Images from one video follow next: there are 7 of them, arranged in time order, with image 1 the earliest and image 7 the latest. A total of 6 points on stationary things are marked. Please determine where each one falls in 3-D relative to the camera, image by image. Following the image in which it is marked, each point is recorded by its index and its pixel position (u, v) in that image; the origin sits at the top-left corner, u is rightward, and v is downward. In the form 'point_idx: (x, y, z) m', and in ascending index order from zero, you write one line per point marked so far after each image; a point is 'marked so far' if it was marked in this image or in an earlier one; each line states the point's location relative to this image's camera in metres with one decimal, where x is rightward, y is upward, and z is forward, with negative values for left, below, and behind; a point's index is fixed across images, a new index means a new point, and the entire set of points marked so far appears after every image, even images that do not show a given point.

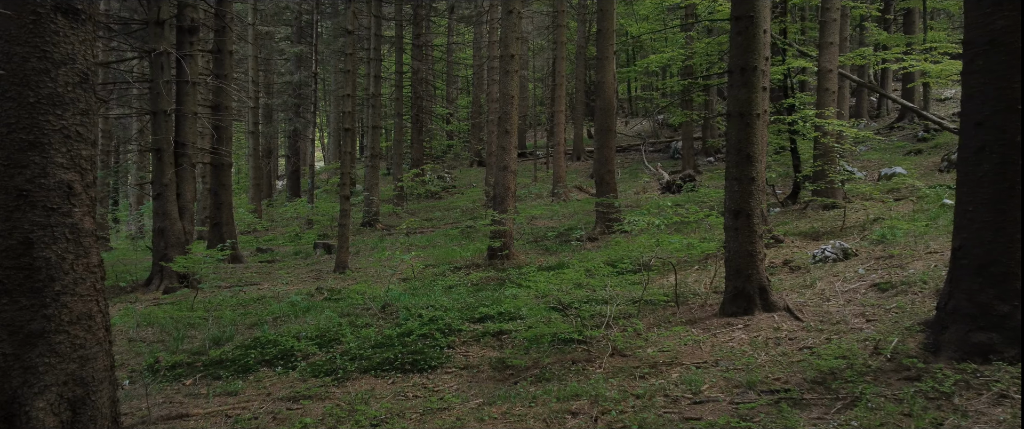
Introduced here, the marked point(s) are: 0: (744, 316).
0: (+2.0, -0.9, +5.4) m
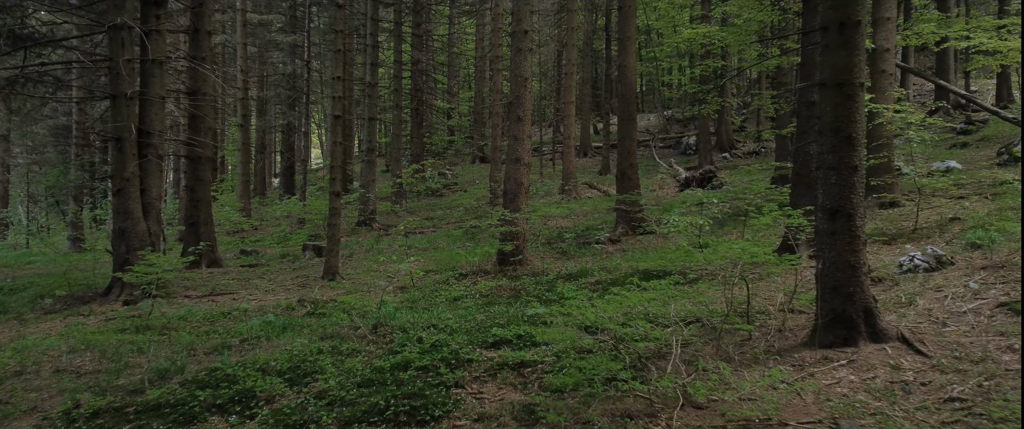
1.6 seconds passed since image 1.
0: (+2.2, -0.9, +4.1) m
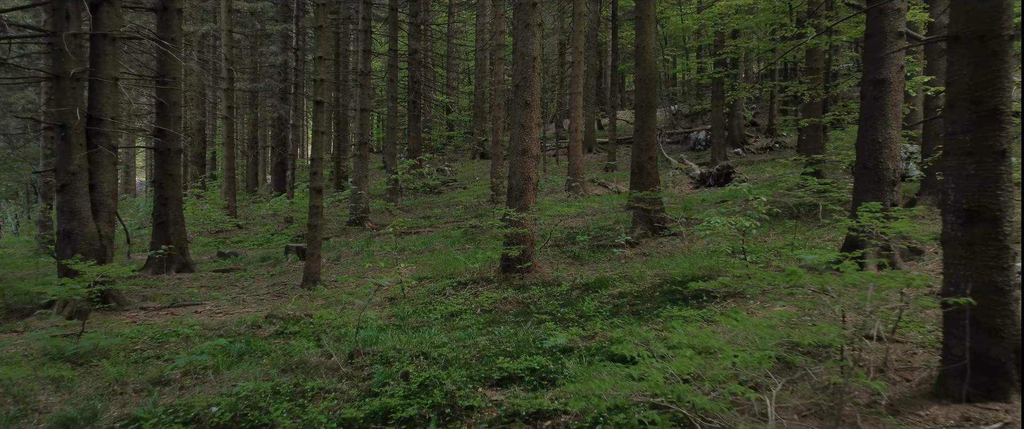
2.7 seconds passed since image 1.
0: (+2.3, -0.9, +3.0) m
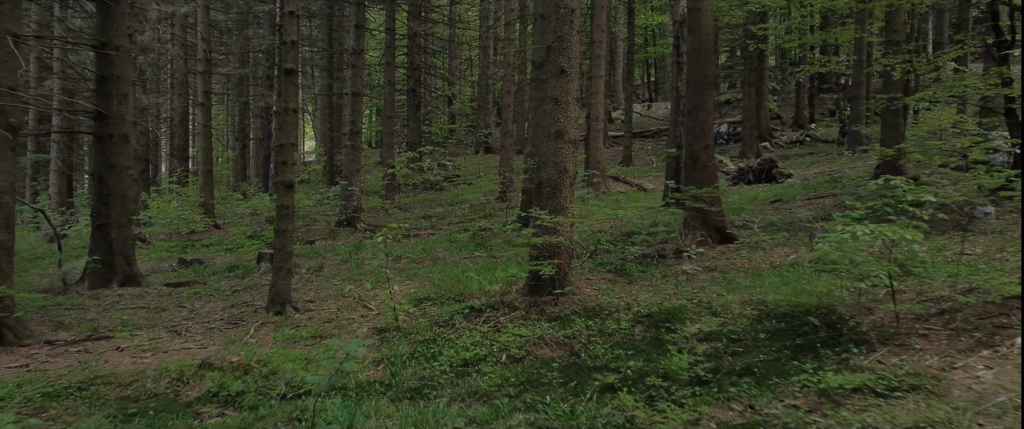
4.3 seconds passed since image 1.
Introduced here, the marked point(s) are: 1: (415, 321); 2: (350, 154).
0: (+2.6, -1.0, +1.1) m
1: (-0.9, -1.0, +5.6) m
2: (-3.4, +1.3, +12.9) m
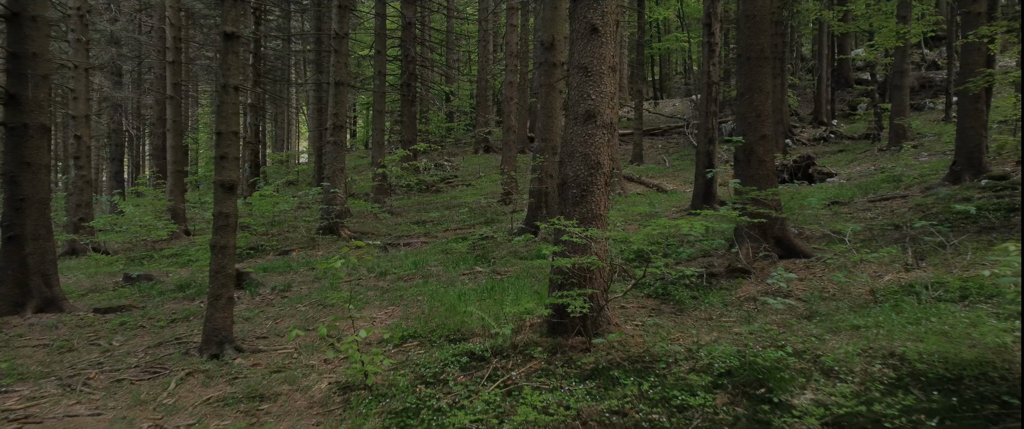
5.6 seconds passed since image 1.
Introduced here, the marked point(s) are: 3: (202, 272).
0: (+2.7, -1.0, -0.5) m
1: (-0.8, -1.0, +4.0) m
2: (-3.3, +1.2, +11.4) m
3: (-4.4, -0.8, +8.8) m
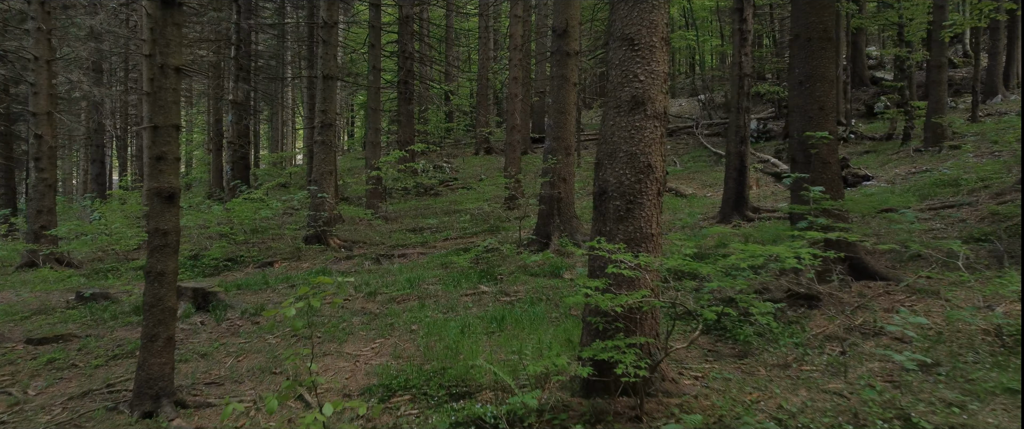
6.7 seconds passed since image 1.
0: (+2.8, -1.1, -1.5) m
1: (-0.7, -1.1, +3.0) m
2: (-3.2, +1.0, +10.3) m
3: (-4.3, -0.9, +7.7) m
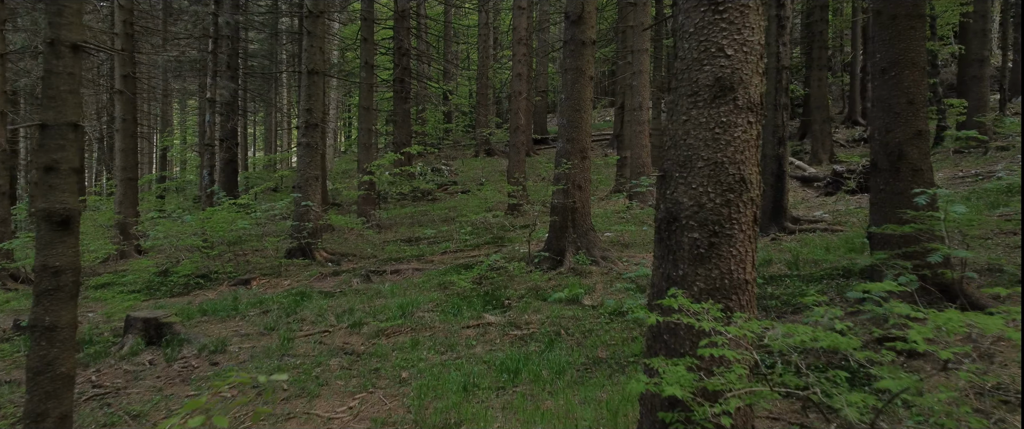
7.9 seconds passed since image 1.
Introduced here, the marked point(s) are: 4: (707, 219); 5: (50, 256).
0: (+2.9, -1.2, -2.6) m
1: (-0.6, -1.3, +1.9) m
2: (-3.1, +0.9, +9.3) m
3: (-4.2, -1.1, +6.6) m
4: (+0.7, 0.0, +2.3) m
5: (-2.0, -0.2, +2.7) m
